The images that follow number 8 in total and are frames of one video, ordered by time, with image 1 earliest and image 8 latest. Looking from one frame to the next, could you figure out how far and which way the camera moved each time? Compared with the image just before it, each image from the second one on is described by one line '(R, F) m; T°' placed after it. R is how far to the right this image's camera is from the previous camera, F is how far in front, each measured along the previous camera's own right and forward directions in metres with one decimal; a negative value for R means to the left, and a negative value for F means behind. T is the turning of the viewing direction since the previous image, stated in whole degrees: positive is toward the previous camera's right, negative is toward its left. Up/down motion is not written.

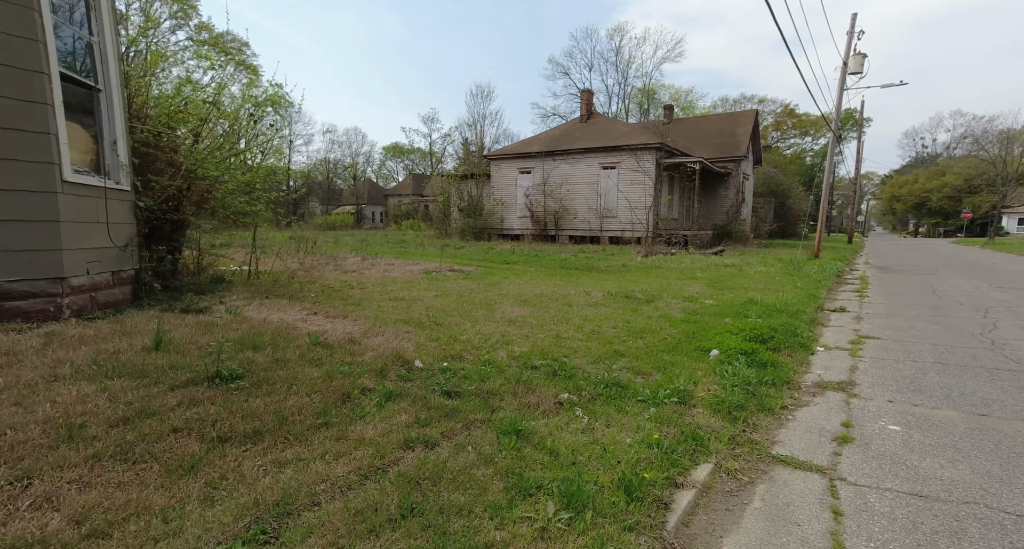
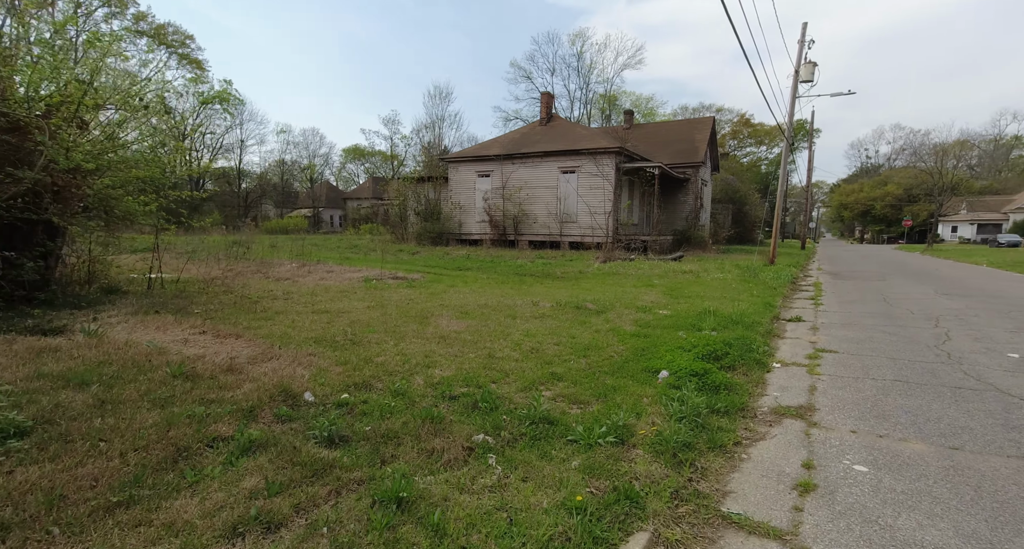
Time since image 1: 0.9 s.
(+0.3, +0.6) m; +4°
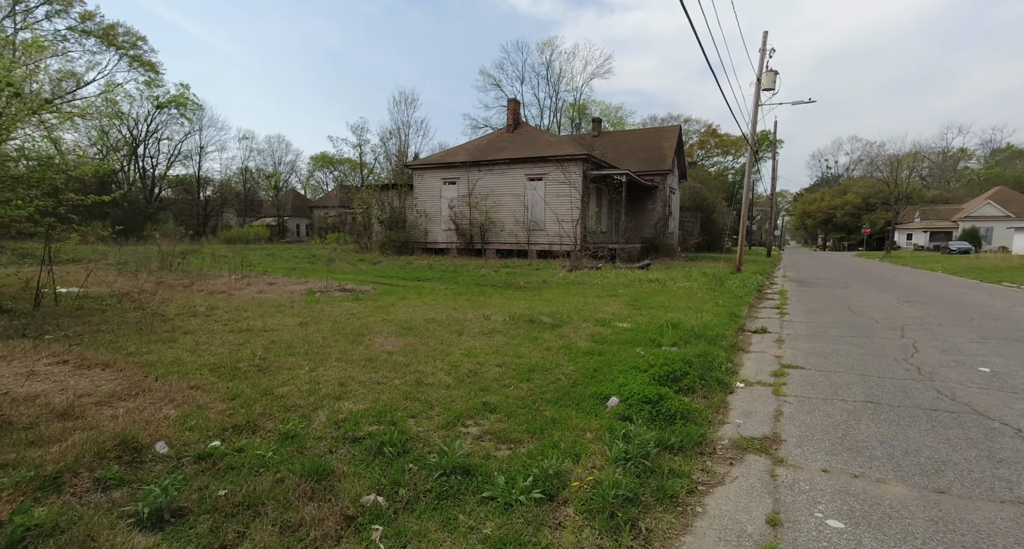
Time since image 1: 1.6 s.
(+0.3, +0.6) m; +3°
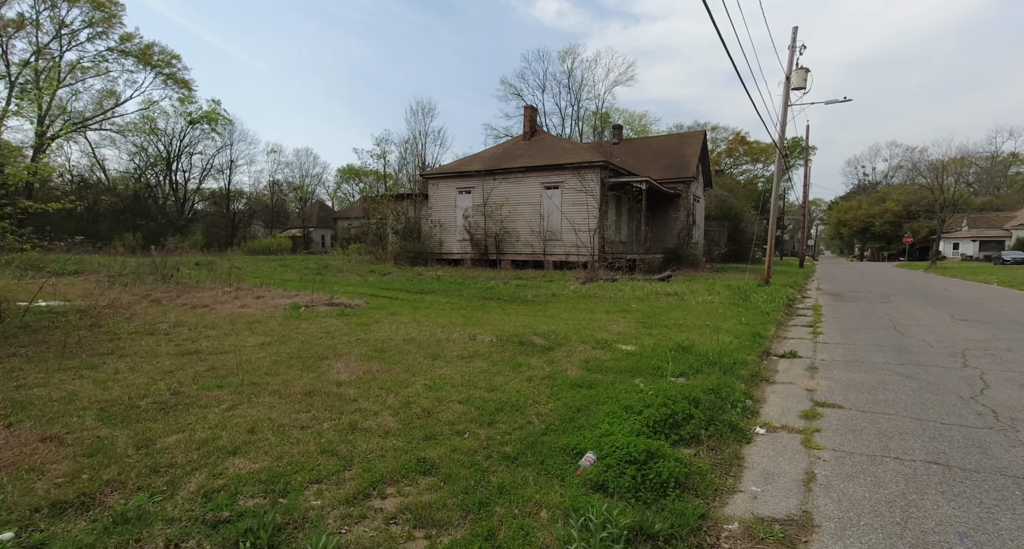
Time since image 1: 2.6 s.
(+0.5, +0.9) m; -3°
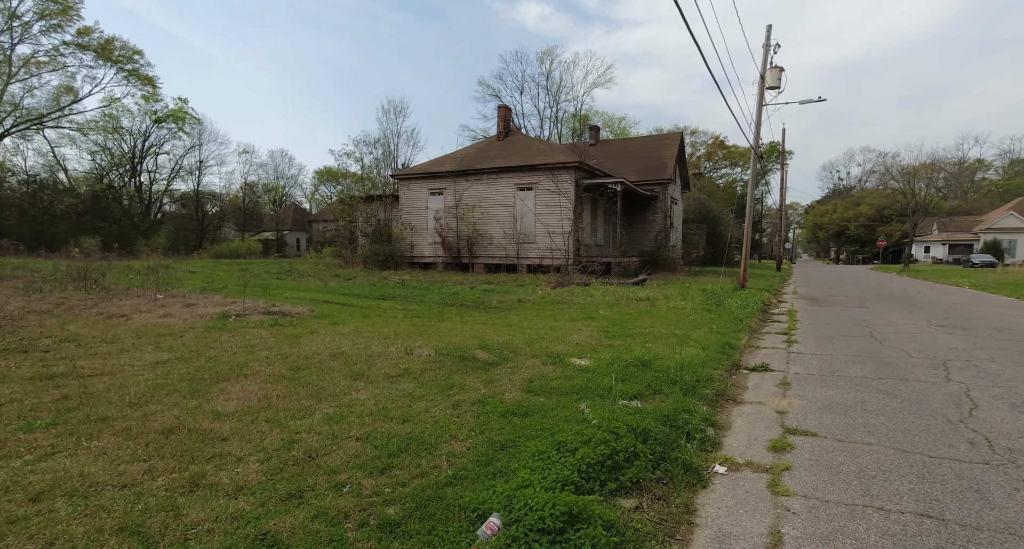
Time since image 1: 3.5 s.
(+0.5, +0.7) m; +2°
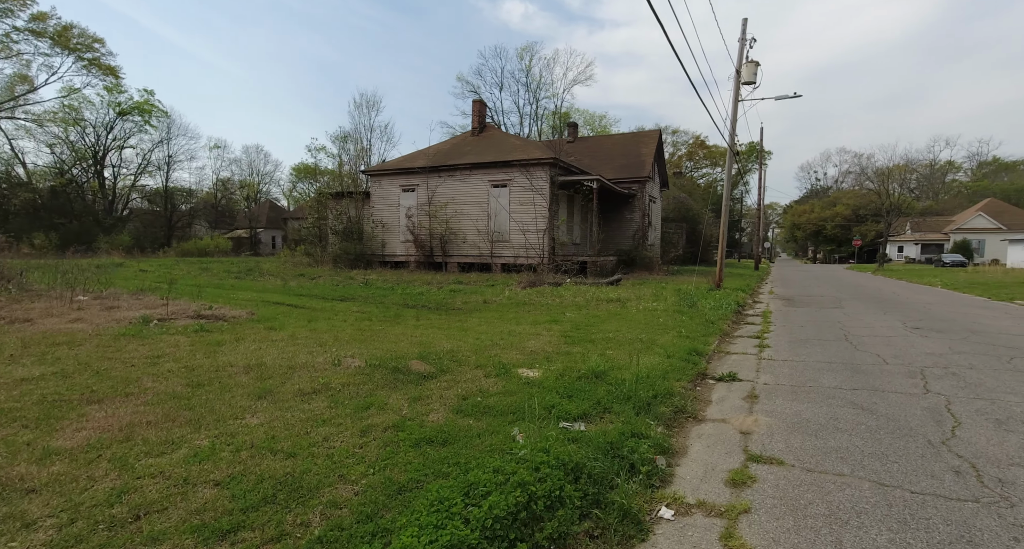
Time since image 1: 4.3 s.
(+0.4, +0.6) m; +2°
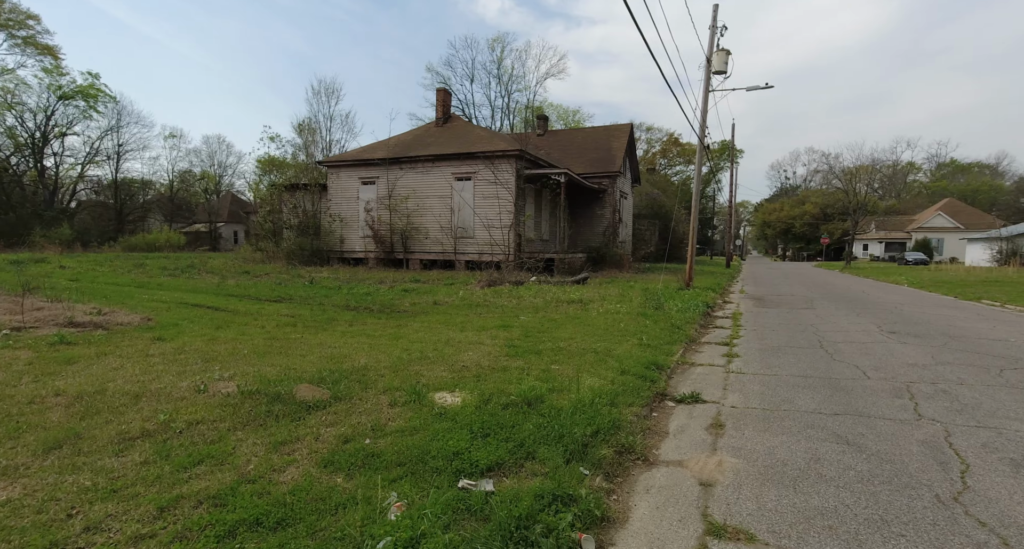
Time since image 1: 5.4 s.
(+0.5, +1.0) m; +3°
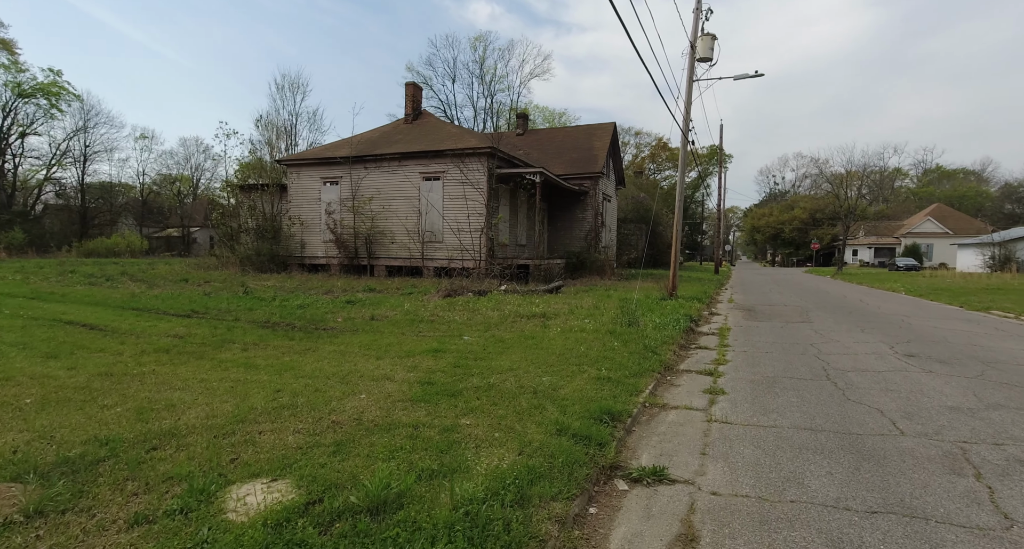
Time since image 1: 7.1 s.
(+0.8, +1.8) m; +1°
